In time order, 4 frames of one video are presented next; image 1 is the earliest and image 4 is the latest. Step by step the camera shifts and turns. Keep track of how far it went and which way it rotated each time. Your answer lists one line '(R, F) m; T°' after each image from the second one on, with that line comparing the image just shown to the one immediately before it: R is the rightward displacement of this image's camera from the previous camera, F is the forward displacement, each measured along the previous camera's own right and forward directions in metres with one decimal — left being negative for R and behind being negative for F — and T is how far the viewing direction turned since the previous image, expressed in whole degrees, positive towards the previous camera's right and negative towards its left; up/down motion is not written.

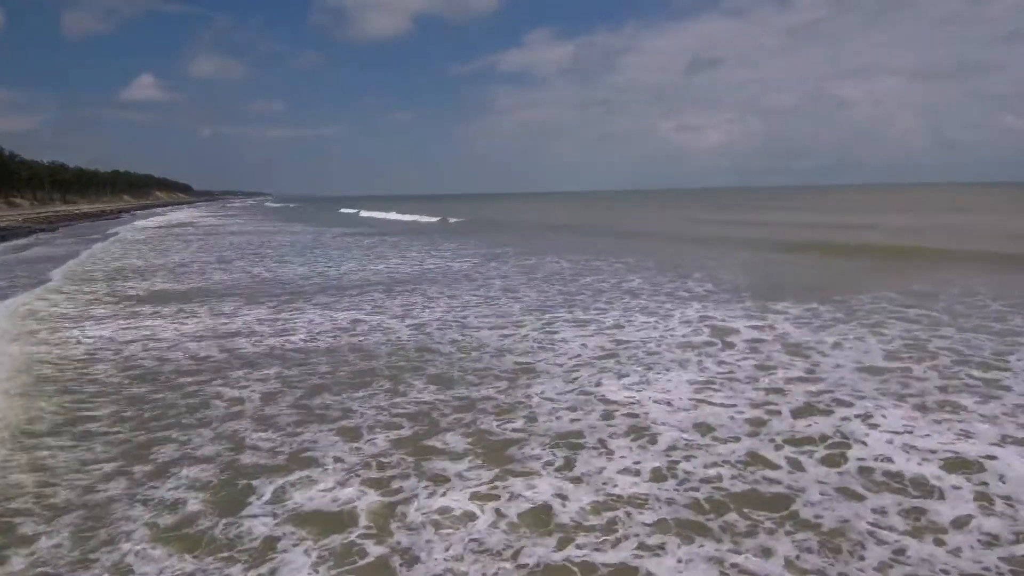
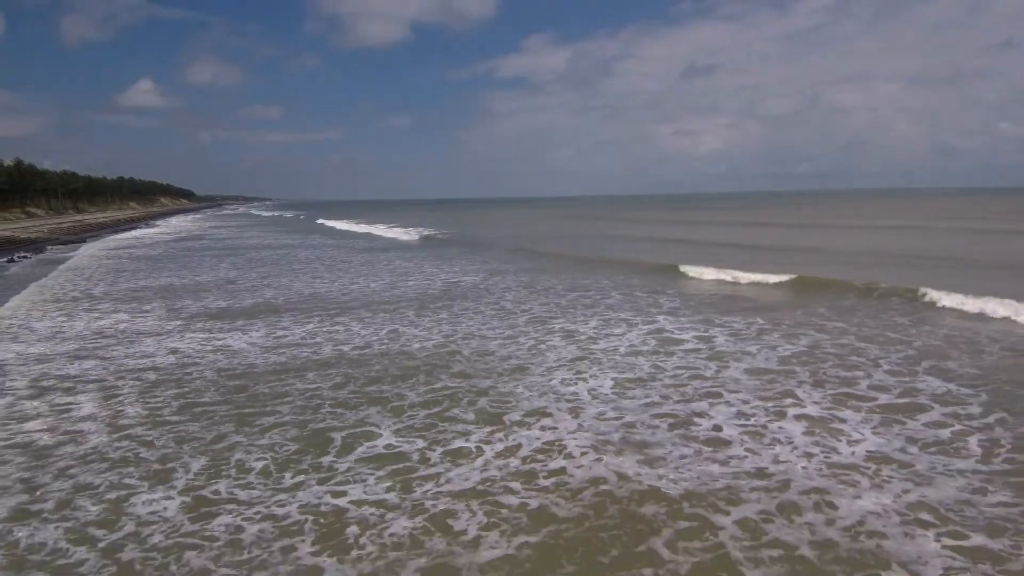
(+0.1, -2.3) m; 0°
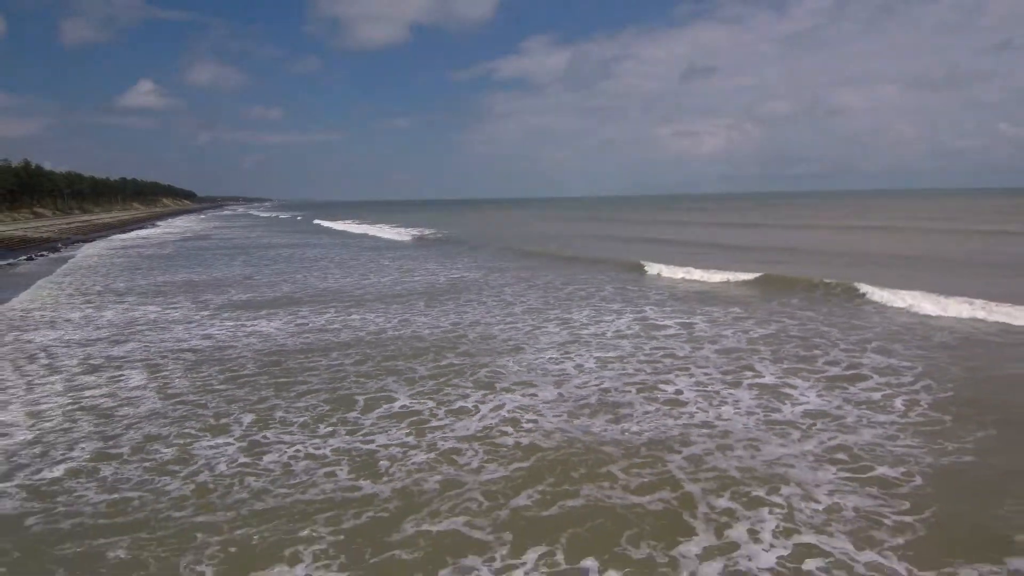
(0.0, -1.1) m; 0°
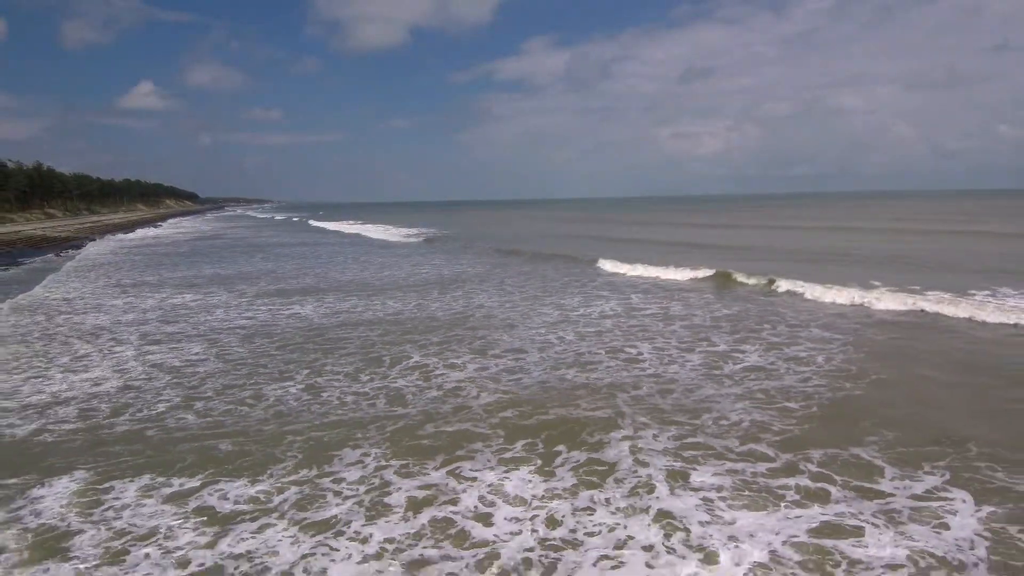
(+0.1, -1.7) m; 0°
